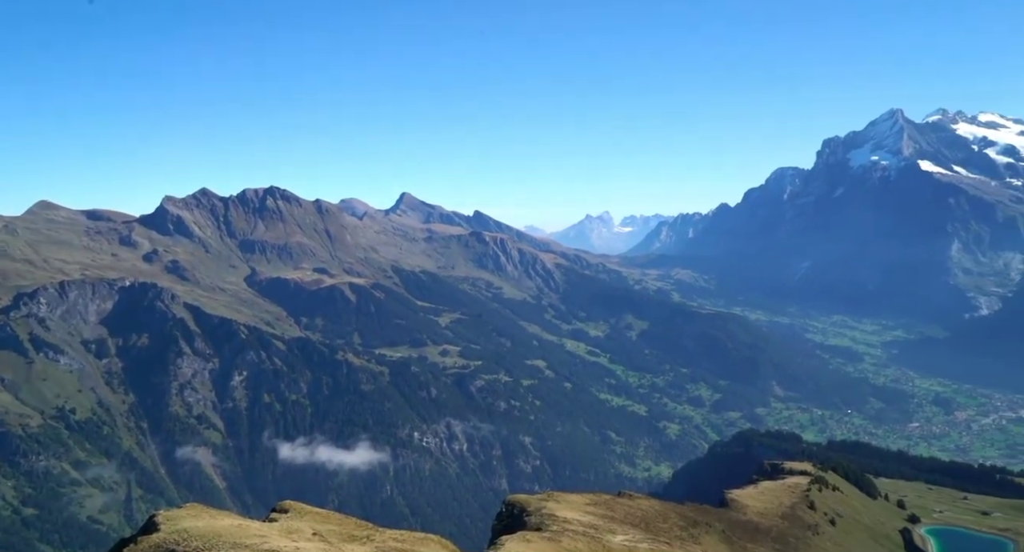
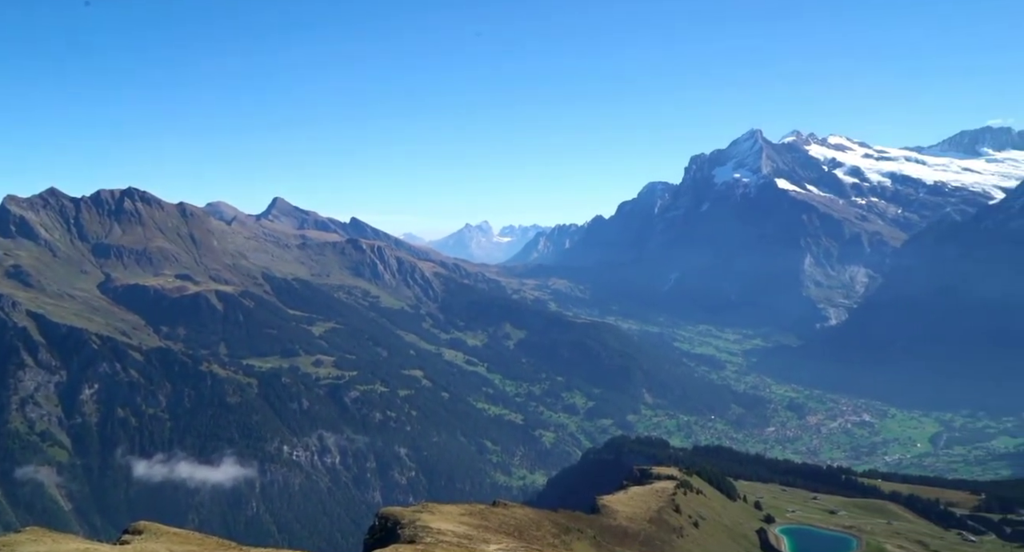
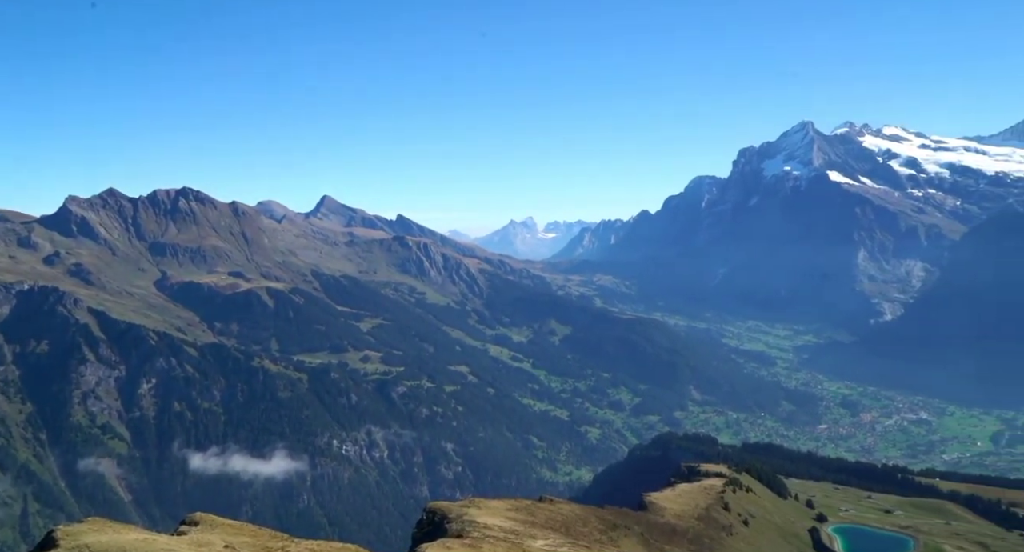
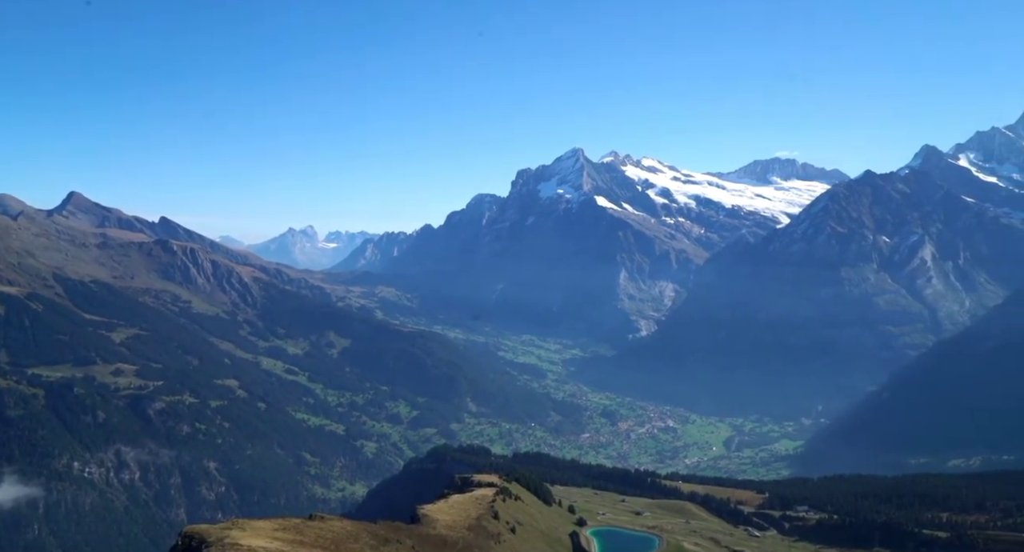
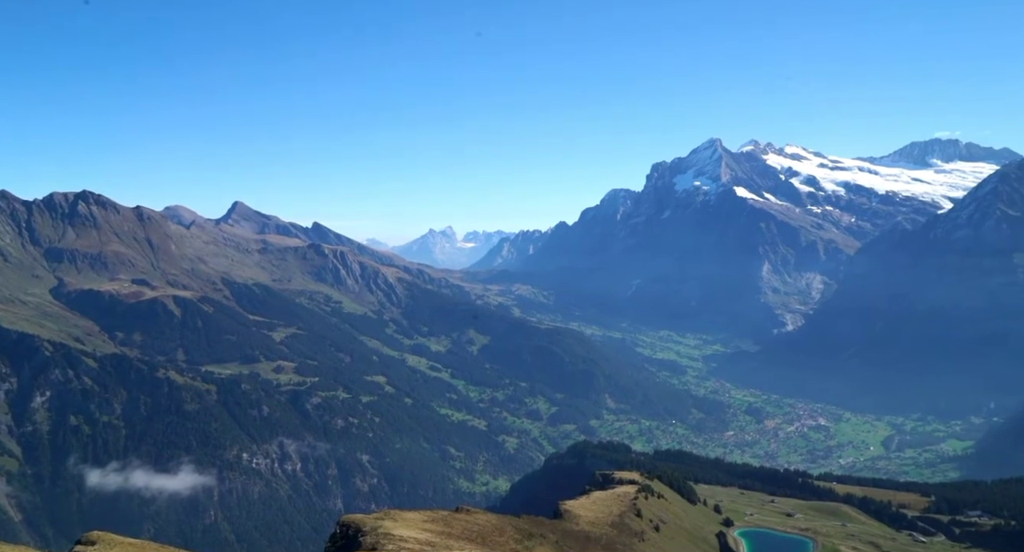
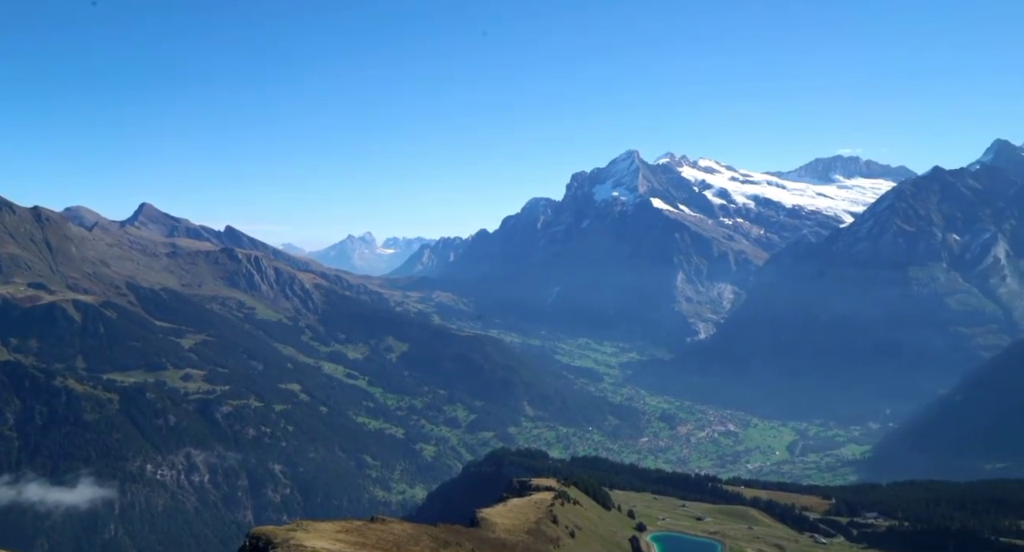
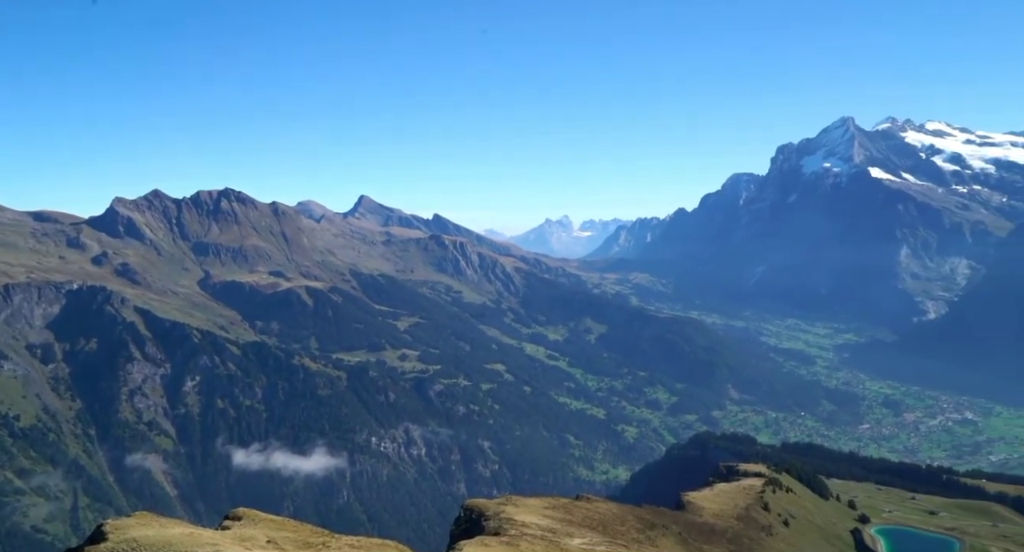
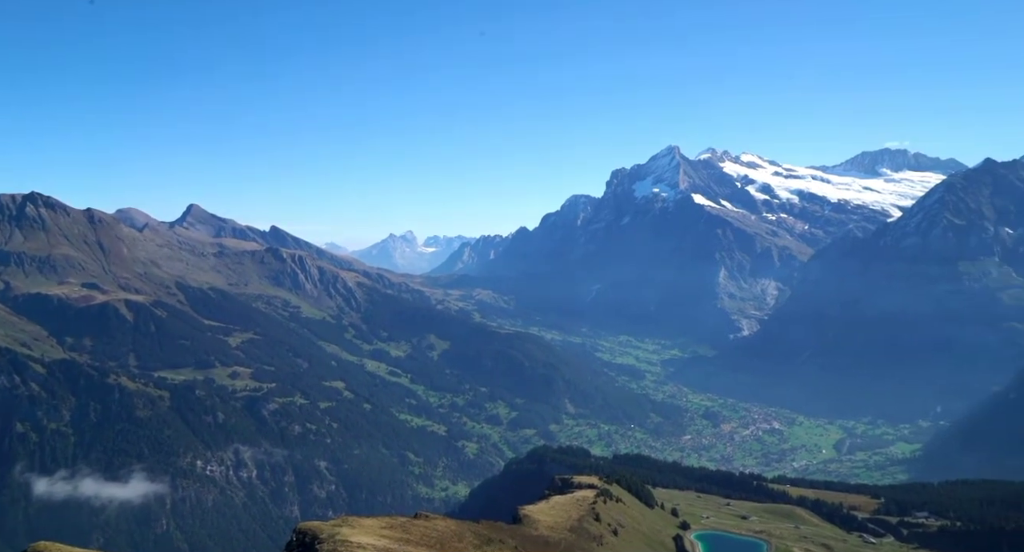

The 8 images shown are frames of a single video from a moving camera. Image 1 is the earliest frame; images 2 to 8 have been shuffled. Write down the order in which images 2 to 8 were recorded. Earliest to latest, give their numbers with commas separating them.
7, 3, 2, 5, 8, 6, 4
